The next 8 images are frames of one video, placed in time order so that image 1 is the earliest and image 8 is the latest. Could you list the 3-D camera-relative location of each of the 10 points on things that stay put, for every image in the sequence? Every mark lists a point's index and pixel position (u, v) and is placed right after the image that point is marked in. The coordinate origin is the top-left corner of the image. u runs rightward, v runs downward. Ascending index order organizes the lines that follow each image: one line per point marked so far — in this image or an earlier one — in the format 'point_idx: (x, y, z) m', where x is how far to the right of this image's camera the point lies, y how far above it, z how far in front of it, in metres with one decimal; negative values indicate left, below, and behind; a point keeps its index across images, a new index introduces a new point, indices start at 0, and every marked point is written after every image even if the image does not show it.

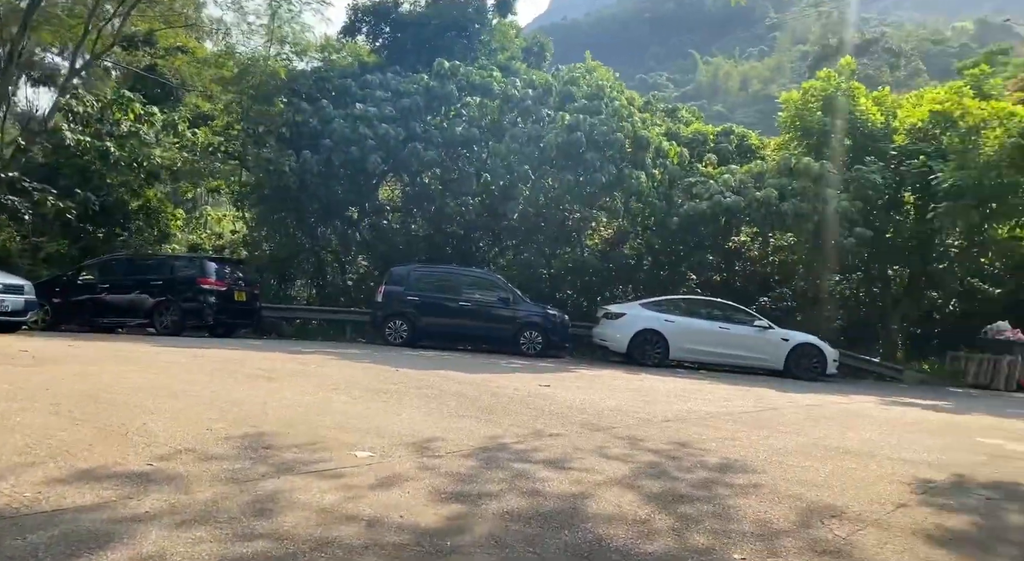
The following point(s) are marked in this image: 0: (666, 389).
0: (+2.4, -1.7, +11.1) m
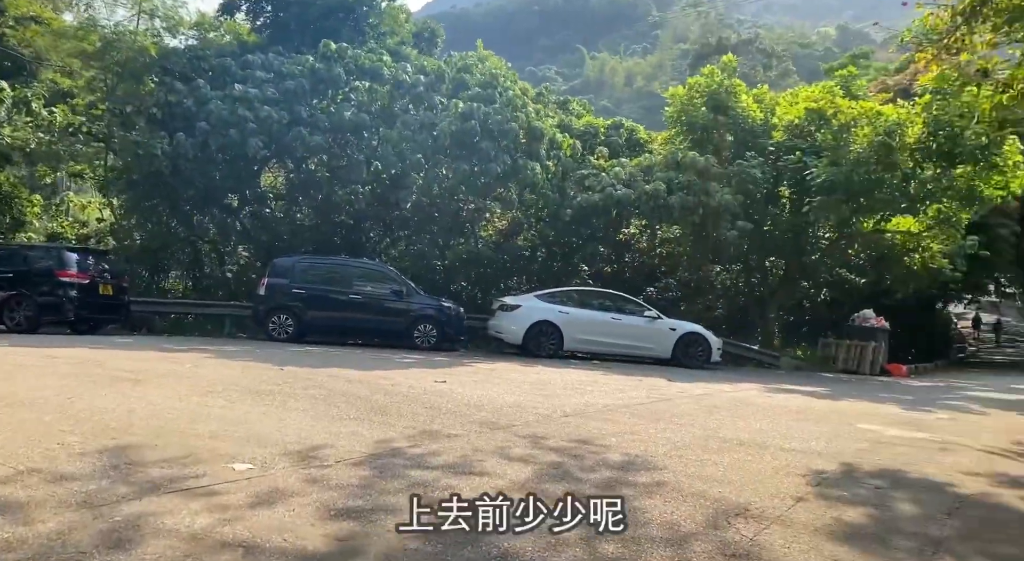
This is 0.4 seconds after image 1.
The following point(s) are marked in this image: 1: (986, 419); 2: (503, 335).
0: (+0.8, -1.6, +11.0) m
1: (+5.6, -1.7, +8.2) m
2: (-0.2, -1.2, +15.6) m
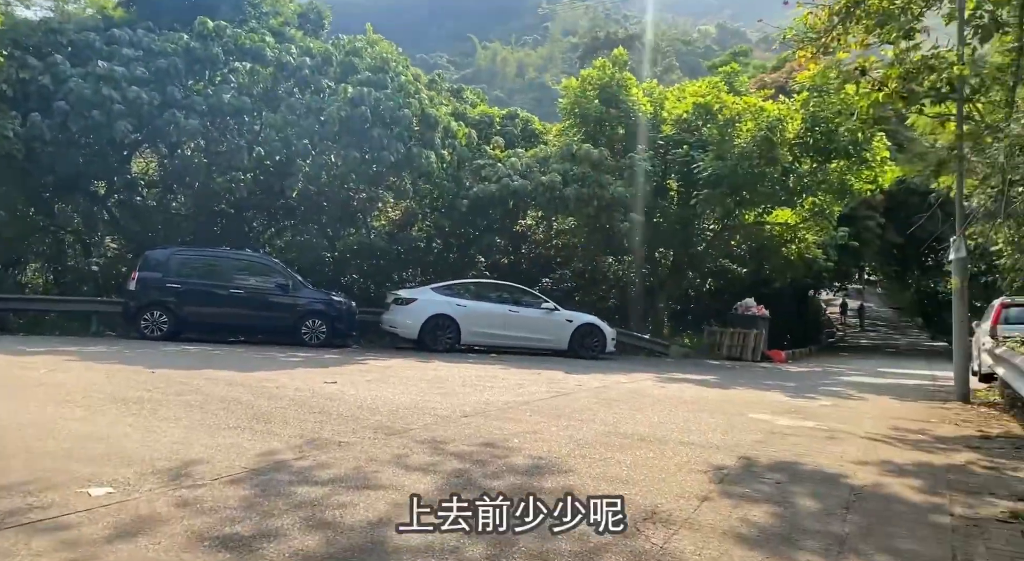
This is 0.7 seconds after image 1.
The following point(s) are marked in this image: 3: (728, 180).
0: (-0.8, -1.5, +10.7) m
1: (+4.4, -1.6, +8.6) m
2: (-2.5, -1.1, +15.1) m
3: (+5.4, +2.5, +17.4) m
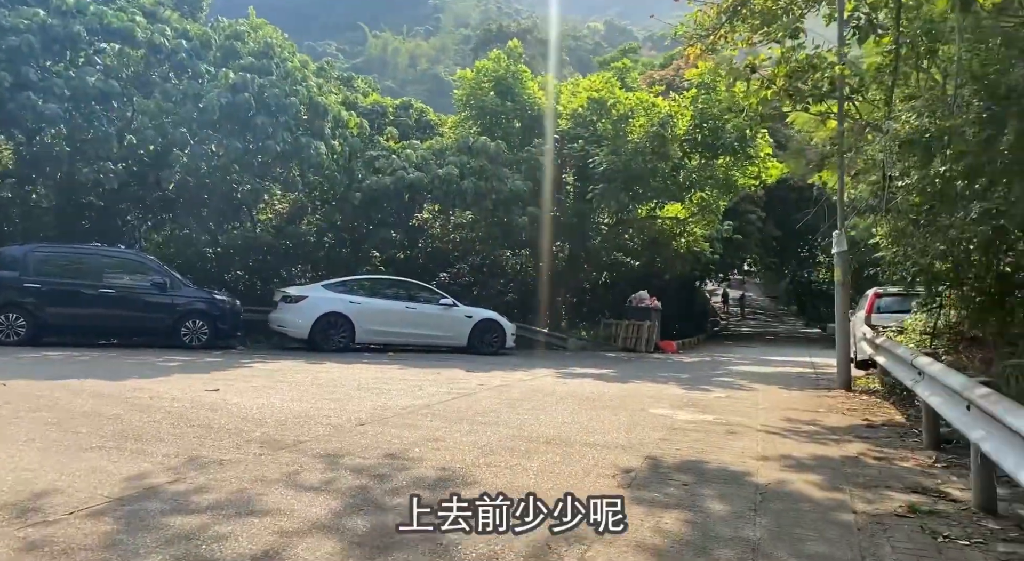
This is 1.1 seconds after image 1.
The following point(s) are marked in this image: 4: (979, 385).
0: (-2.3, -1.5, +10.2) m
1: (+3.1, -1.5, +8.9) m
2: (-4.7, -1.0, +14.2) m
3: (+2.8, +2.7, +17.6) m
4: (+2.4, -0.5, +3.6) m
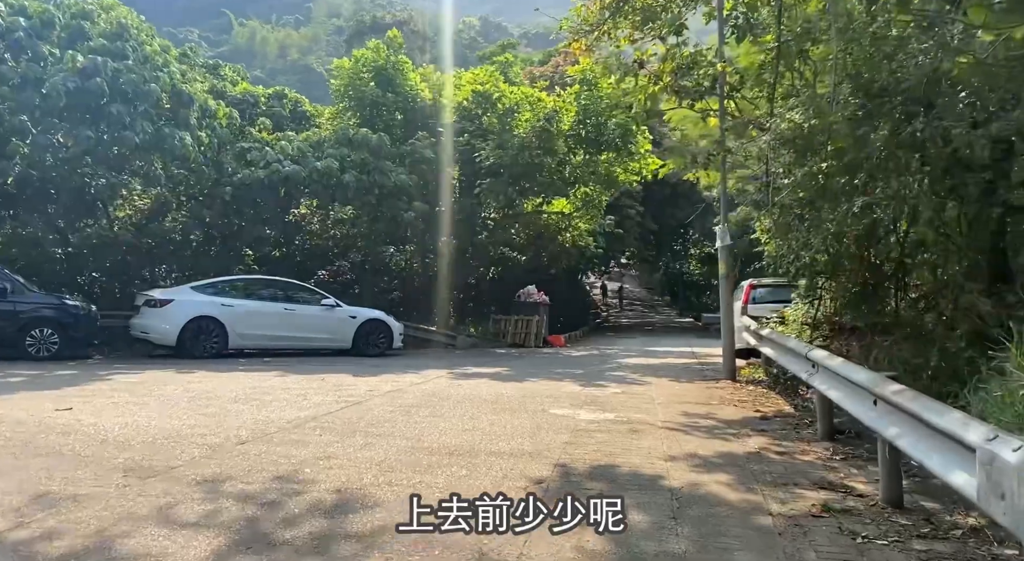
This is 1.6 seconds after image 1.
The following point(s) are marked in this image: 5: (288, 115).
0: (-3.8, -1.5, +9.4) m
1: (+1.8, -1.4, +9.0) m
2: (-6.8, -1.1, +13.0) m
3: (-0.1, +2.8, +17.5) m
4: (+2.0, -0.5, +3.6) m
5: (-6.3, +4.7, +19.5) m
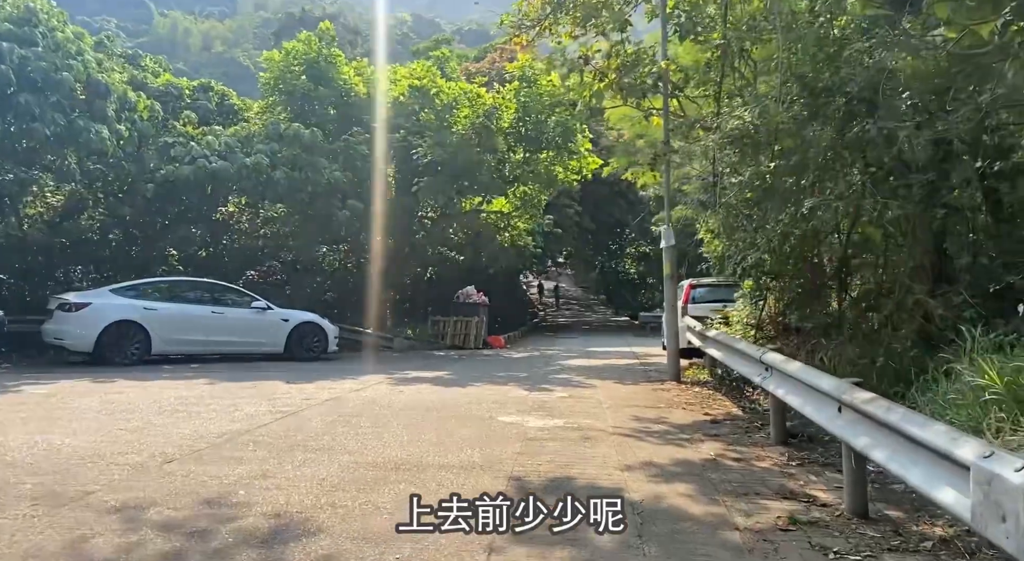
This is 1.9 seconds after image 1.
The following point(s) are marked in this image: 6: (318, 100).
0: (-4.5, -1.6, +8.7) m
1: (+1.1, -1.4, +8.9) m
2: (-7.9, -1.1, +12.0) m
3: (-1.6, +2.8, +17.2) m
4: (+1.8, -0.6, +3.5) m
5: (-8.0, +4.7, +18.6) m
6: (-4.8, +4.5, +17.3) m
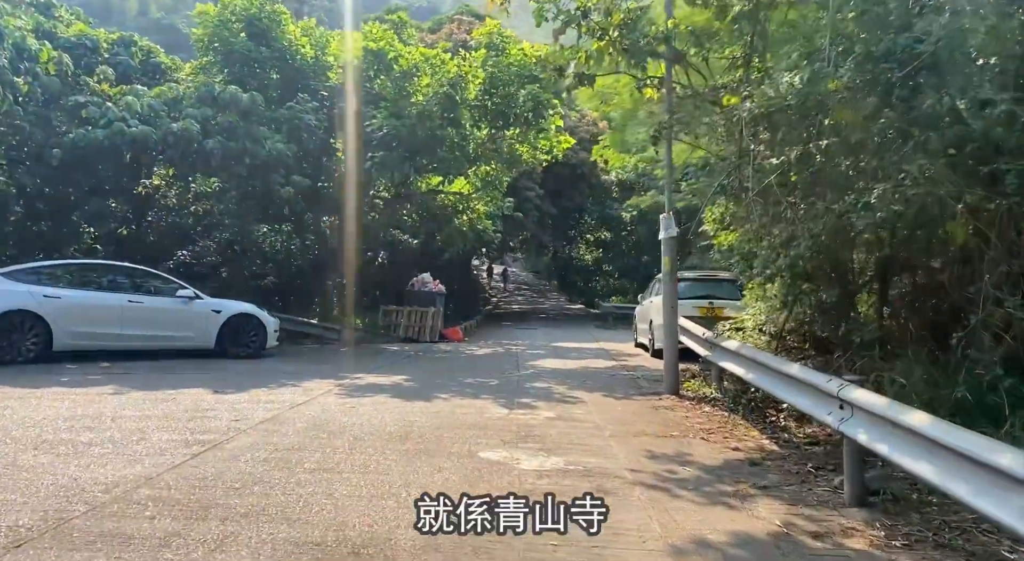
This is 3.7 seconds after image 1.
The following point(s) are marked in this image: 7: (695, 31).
0: (-4.8, -1.4, +6.9) m
1: (+0.8, -1.4, +7.6) m
2: (-8.3, -0.9, +10.0) m
3: (-2.4, +3.1, +15.5) m
4: (+1.9, -0.7, +2.2) m
5: (-8.9, +5.1, +16.3) m
6: (-5.6, +4.9, +15.3) m
7: (+2.1, +2.9, +8.1) m
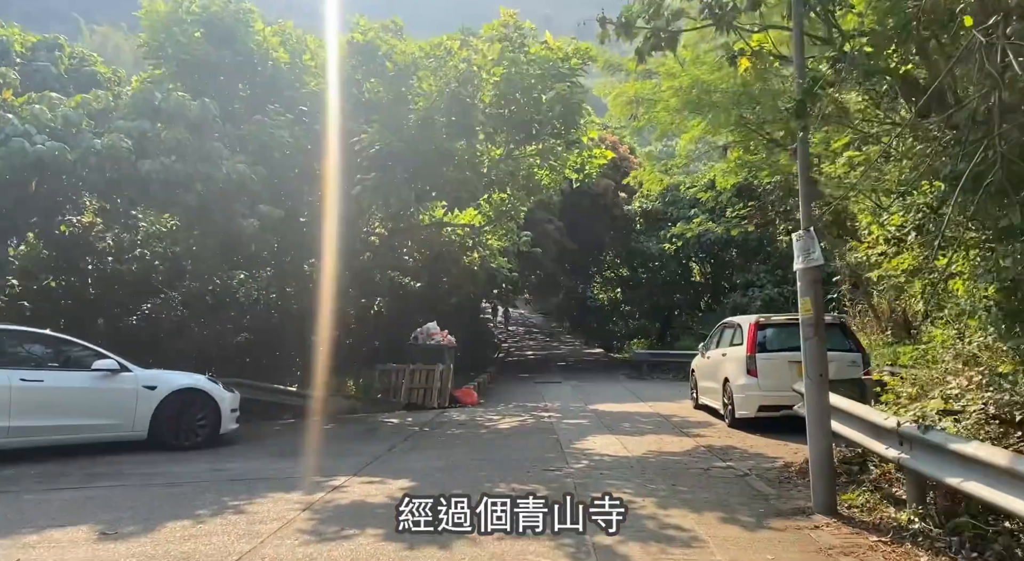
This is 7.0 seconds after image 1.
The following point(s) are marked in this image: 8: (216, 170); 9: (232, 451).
0: (-4.3, -2.0, +3.8) m
1: (+1.3, -1.8, +4.4) m
2: (-7.8, -1.7, +6.9) m
3: (-2.0, +2.1, +12.6) m
4: (+2.4, -0.7, -0.8) m
5: (-8.5, +3.9, +13.6) m
6: (-5.3, +3.8, +12.6) m
7: (+2.5, +2.5, +5.2) m
8: (-4.8, +1.8, +11.5) m
9: (-3.6, -2.2, +9.0) m
